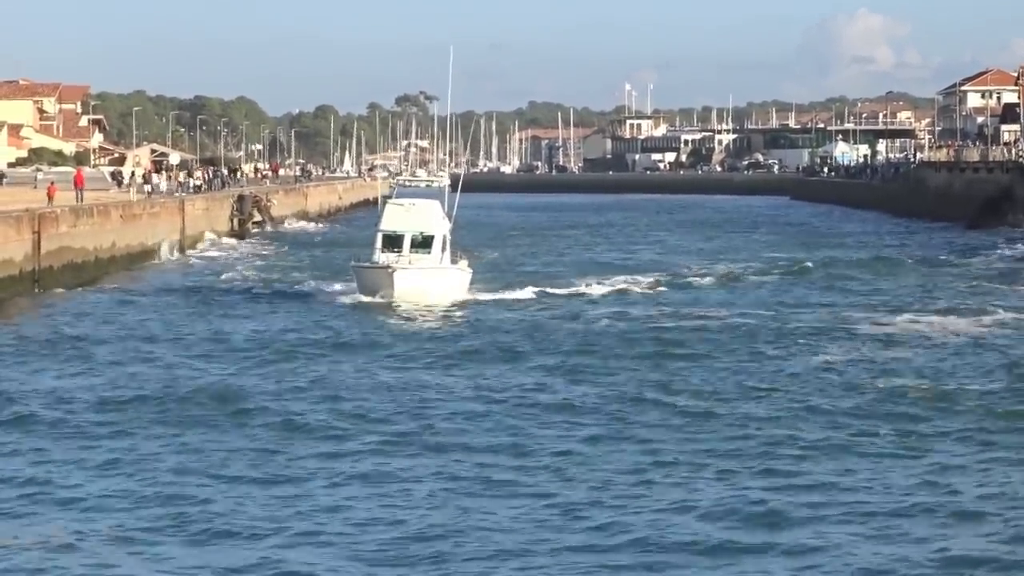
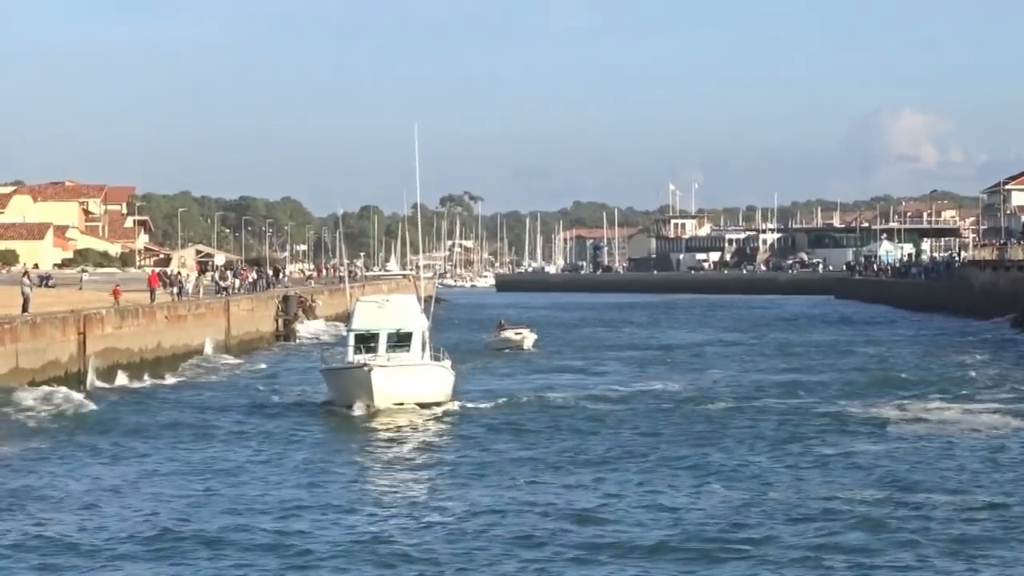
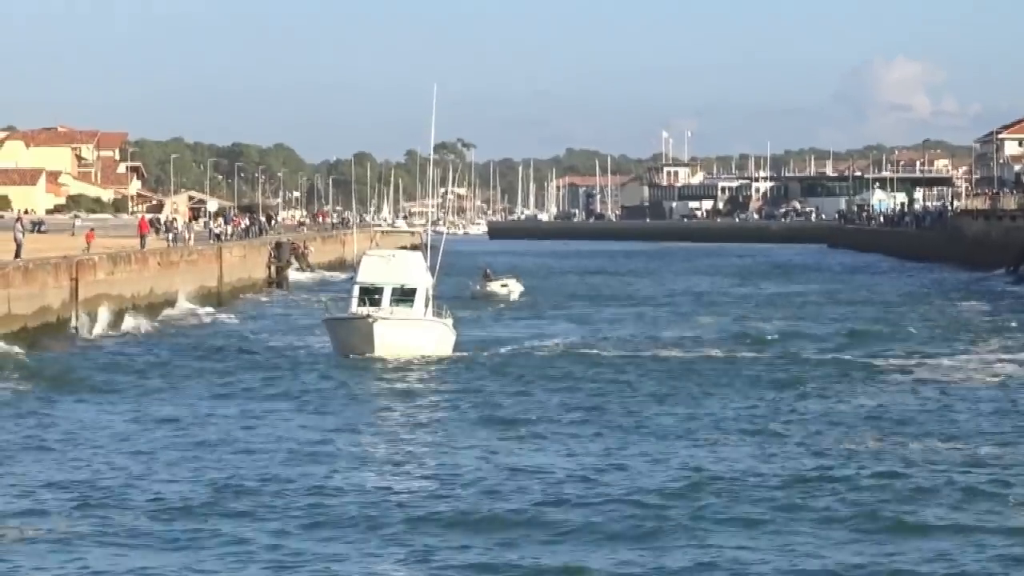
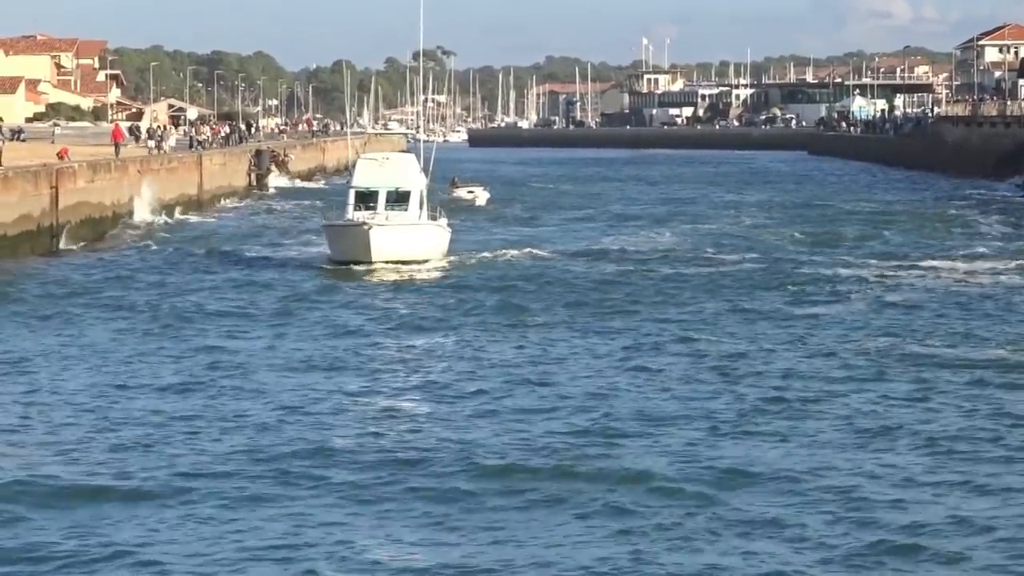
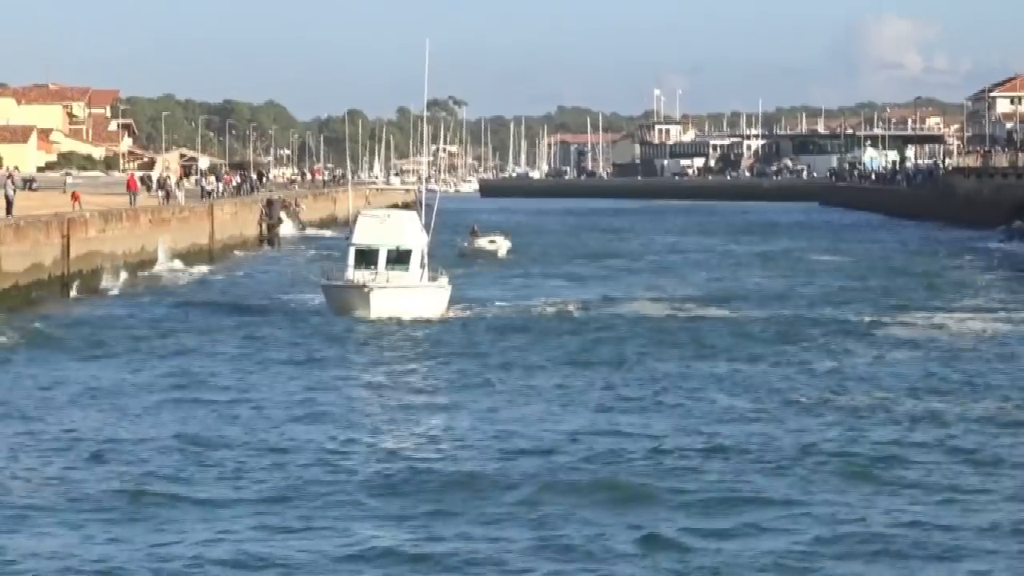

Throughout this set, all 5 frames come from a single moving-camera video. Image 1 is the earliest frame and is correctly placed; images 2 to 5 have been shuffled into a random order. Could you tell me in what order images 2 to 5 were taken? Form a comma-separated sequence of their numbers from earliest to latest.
4, 5, 3, 2
